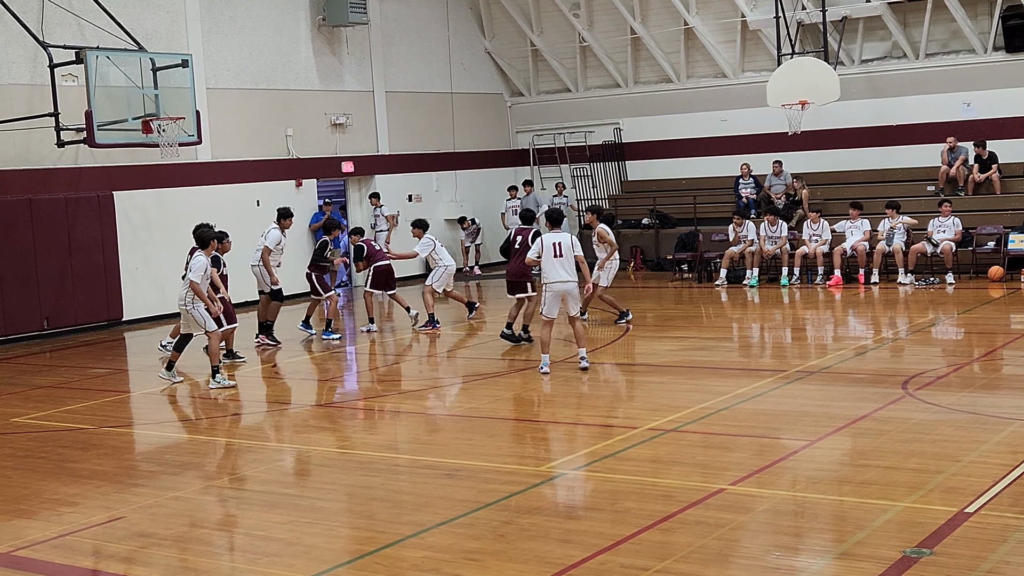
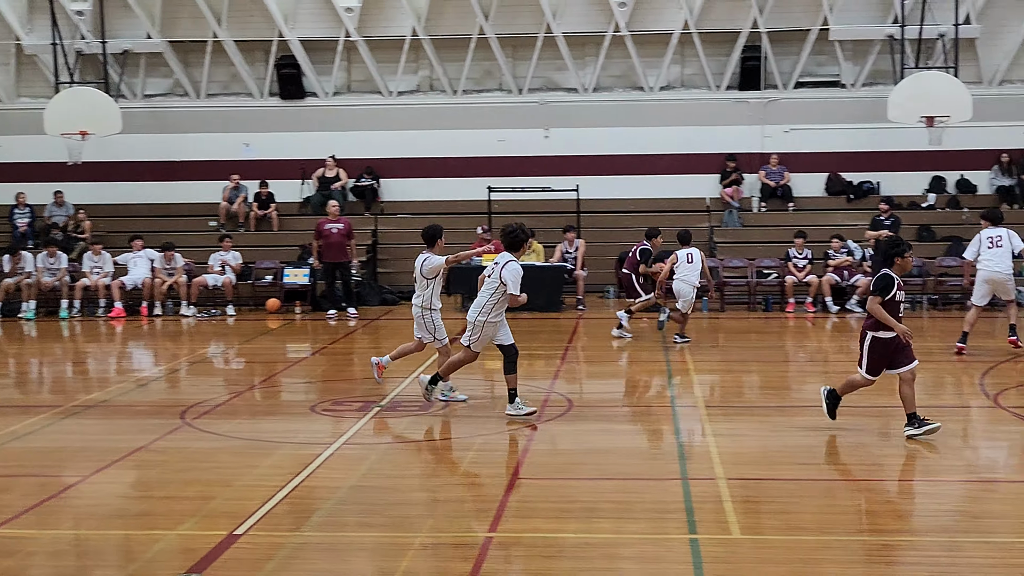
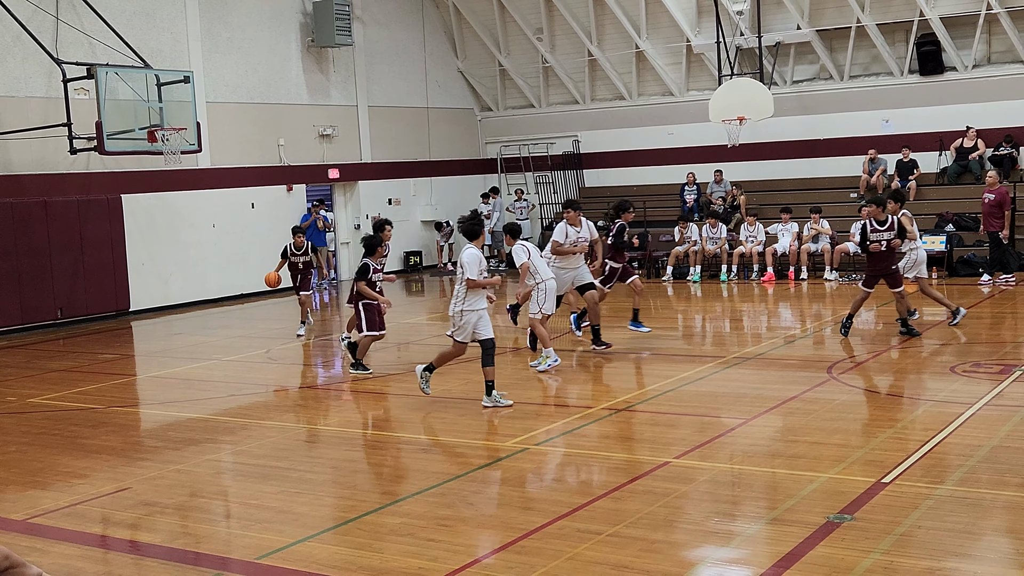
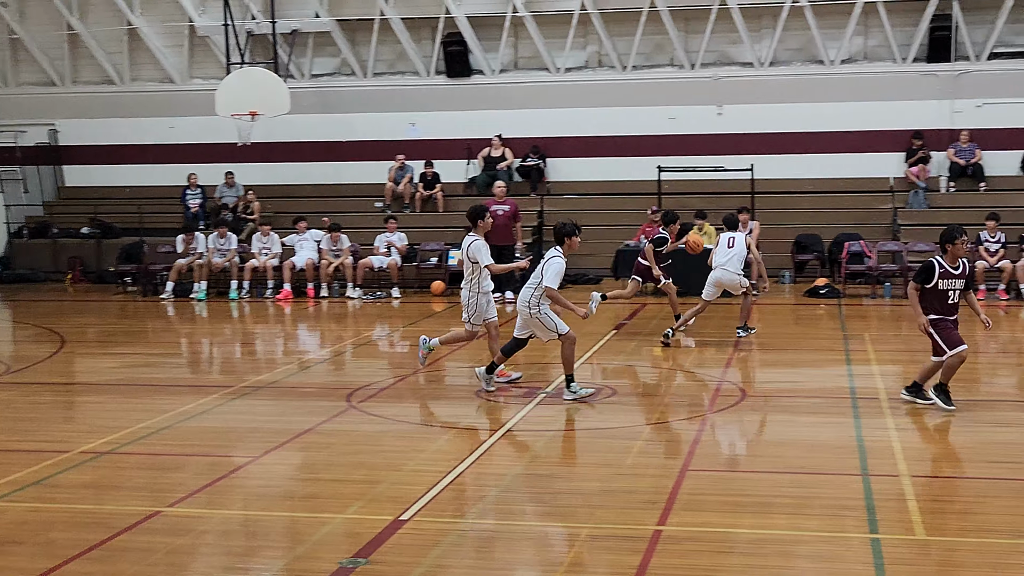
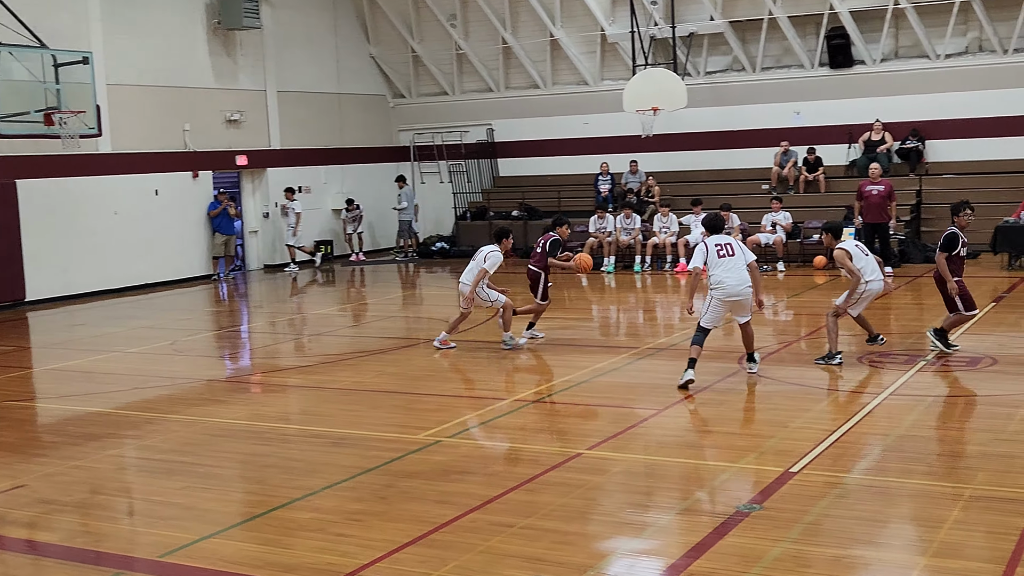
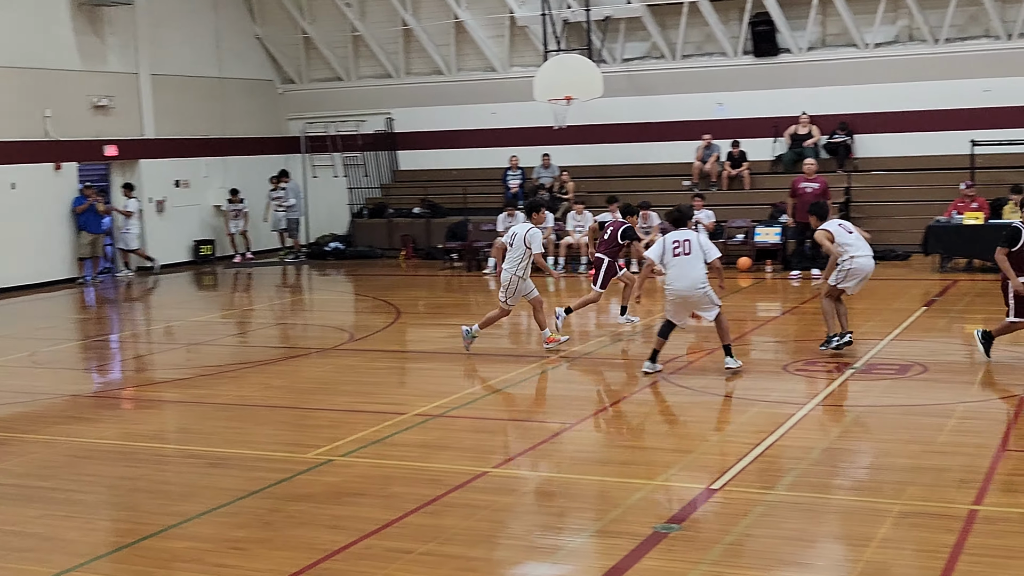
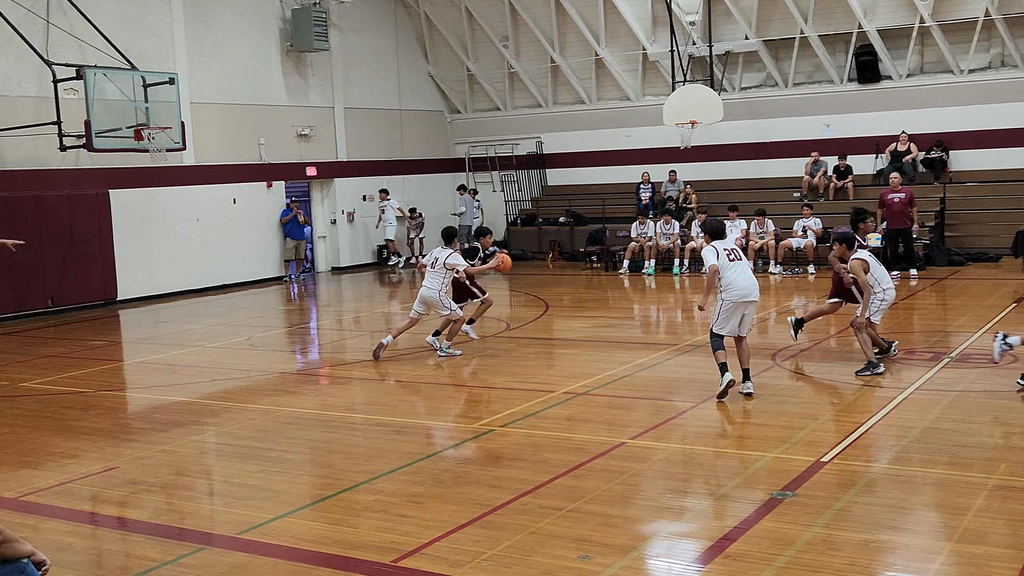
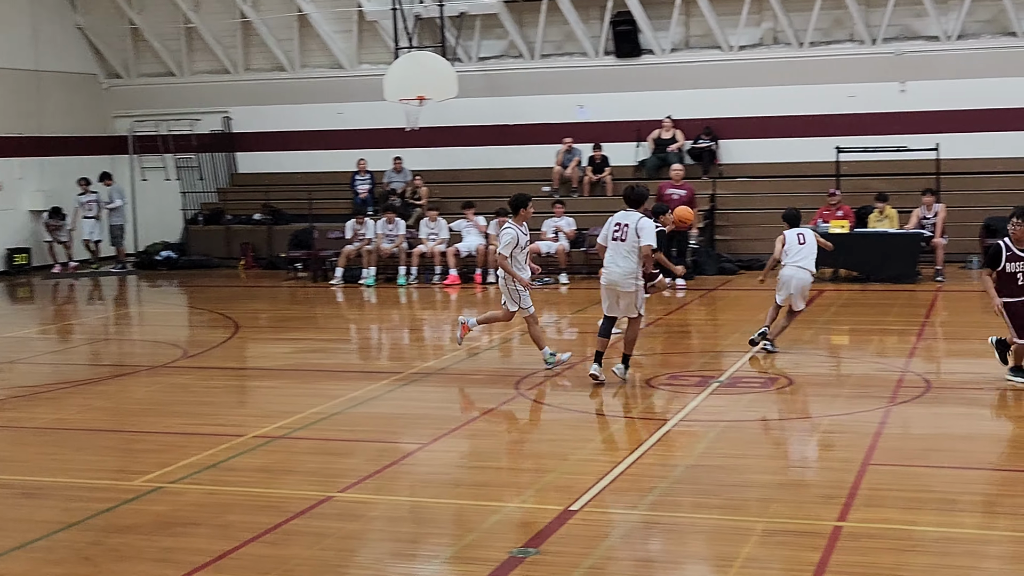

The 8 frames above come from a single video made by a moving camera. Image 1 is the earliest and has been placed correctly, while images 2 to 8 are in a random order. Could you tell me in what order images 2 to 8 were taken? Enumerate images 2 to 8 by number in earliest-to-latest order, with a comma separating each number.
3, 7, 5, 6, 8, 4, 2
